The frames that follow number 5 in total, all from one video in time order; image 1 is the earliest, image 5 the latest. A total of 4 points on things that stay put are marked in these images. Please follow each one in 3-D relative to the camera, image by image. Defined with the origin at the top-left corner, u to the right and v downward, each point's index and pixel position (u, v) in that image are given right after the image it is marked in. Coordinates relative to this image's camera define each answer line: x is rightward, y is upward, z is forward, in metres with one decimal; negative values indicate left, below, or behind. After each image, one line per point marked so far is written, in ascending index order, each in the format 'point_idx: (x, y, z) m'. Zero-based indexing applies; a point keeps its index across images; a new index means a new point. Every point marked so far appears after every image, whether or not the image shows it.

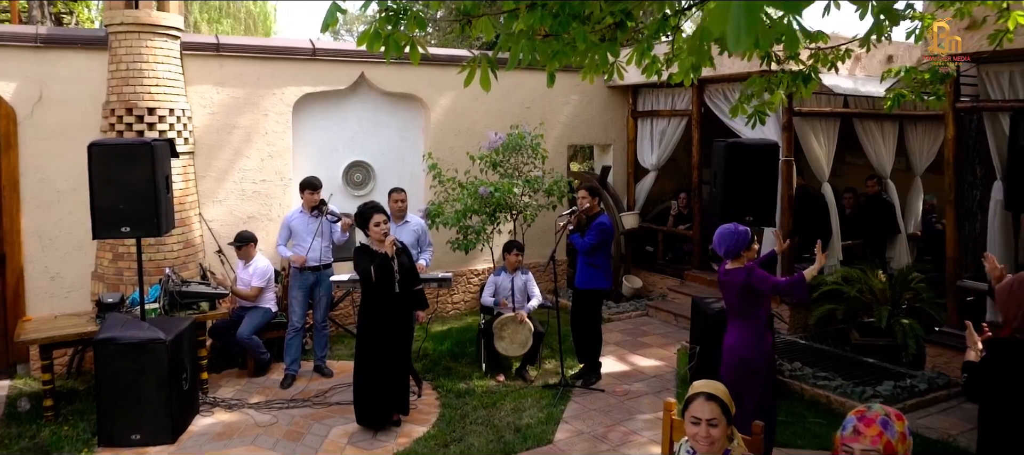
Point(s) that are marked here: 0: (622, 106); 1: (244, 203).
0: (+1.5, +1.7, +10.3) m
1: (-2.8, +0.2, +7.8) m
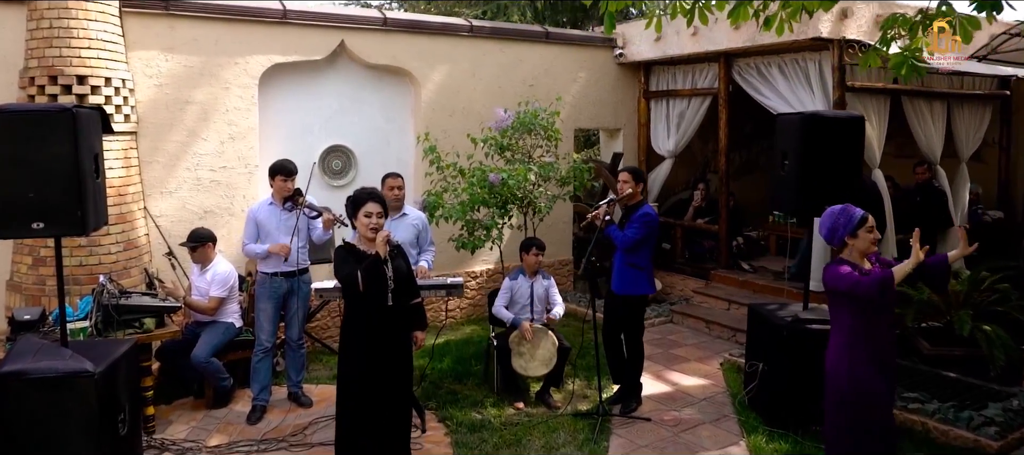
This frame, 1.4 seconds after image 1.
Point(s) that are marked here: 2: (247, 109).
0: (+1.5, +1.7, +9.2) m
1: (-2.7, +0.3, +6.4) m
2: (-2.4, +1.0, +6.6) m
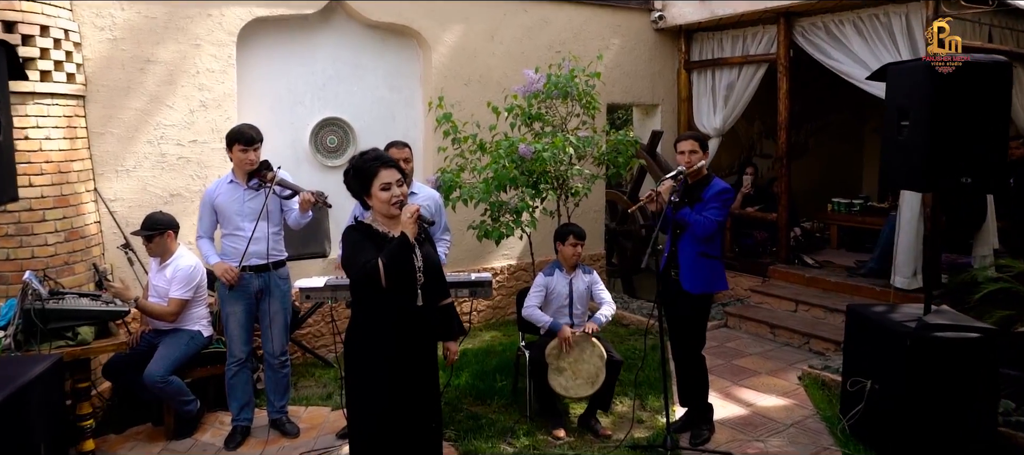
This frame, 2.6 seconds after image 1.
0: (+1.7, +1.8, +8.0) m
1: (-2.4, +0.4, +5.3) m
2: (-2.1, +1.1, +5.4) m
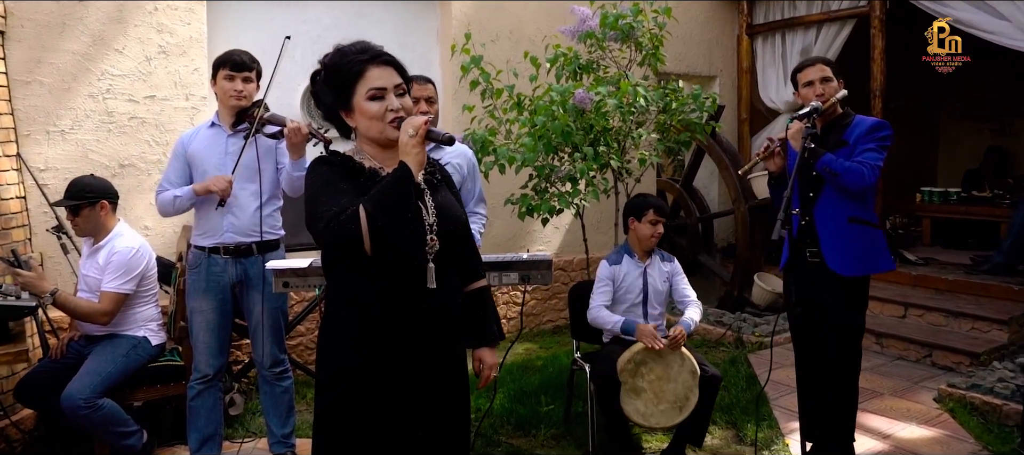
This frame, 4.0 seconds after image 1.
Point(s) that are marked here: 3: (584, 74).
0: (+2.0, +1.9, +6.8) m
1: (-2.2, +0.5, +4.1) m
2: (-1.9, +1.2, +4.3) m
3: (+0.4, +0.9, +4.4) m
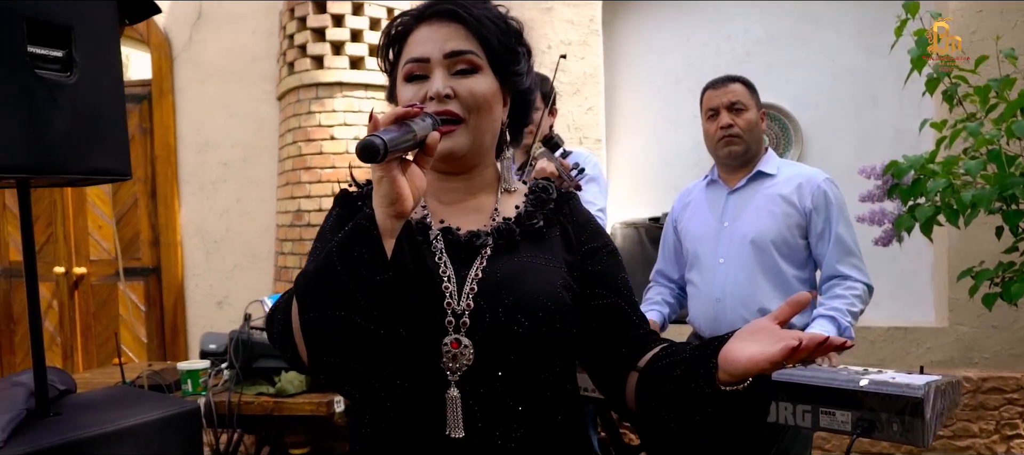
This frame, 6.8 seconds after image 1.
0: (+4.9, +1.4, +3.0) m
1: (0.0, +0.2, +3.9) m
2: (+0.4, +1.0, +3.9) m
3: (+2.0, +0.6, +2.3) m
